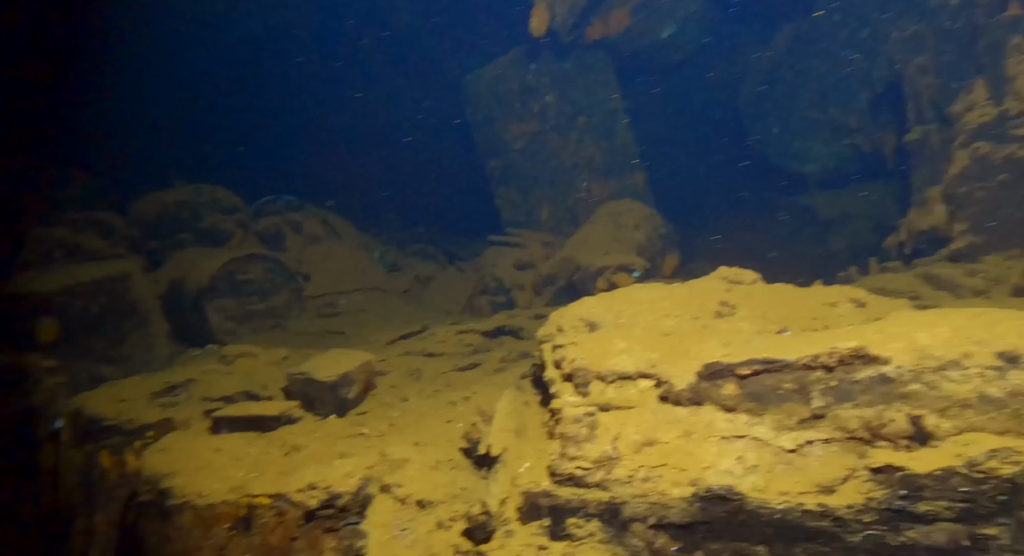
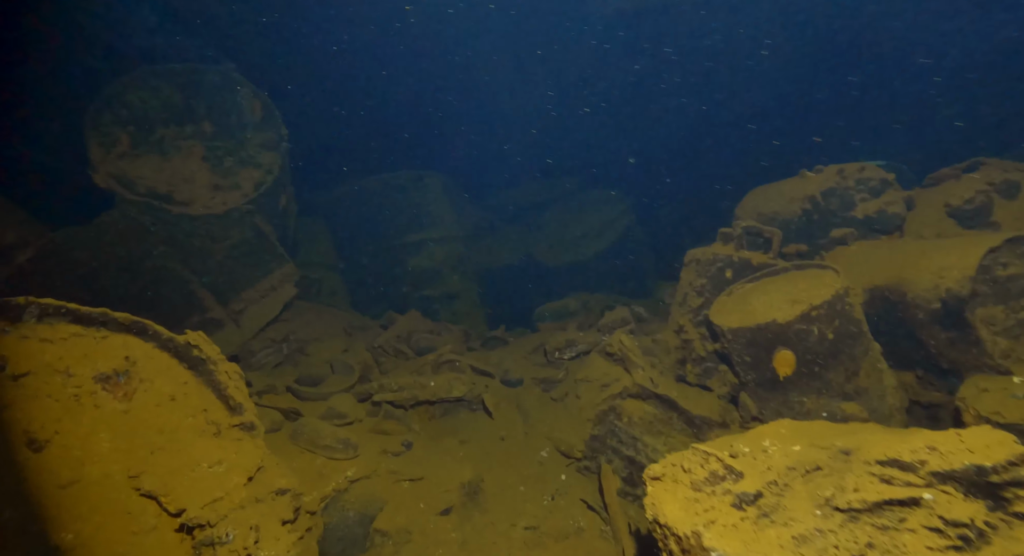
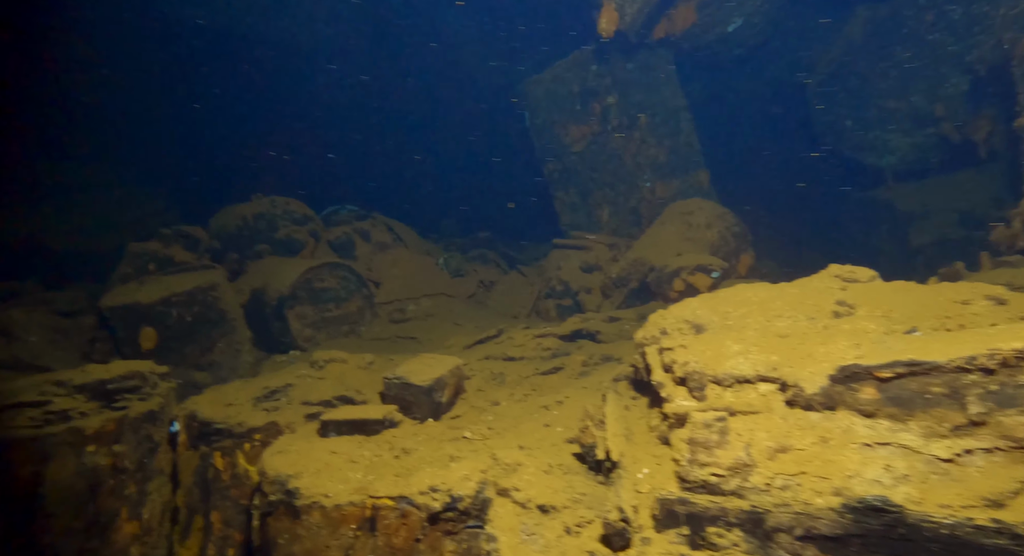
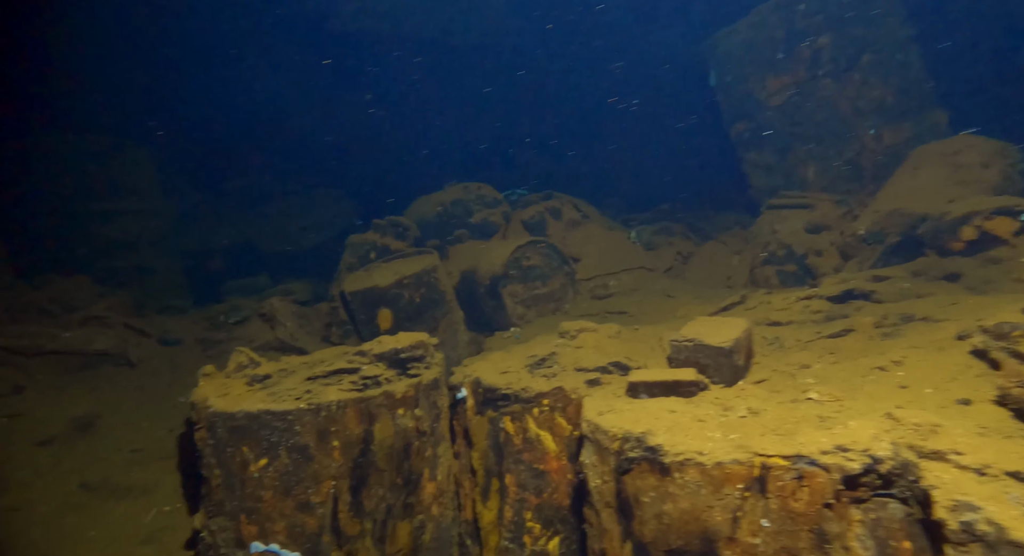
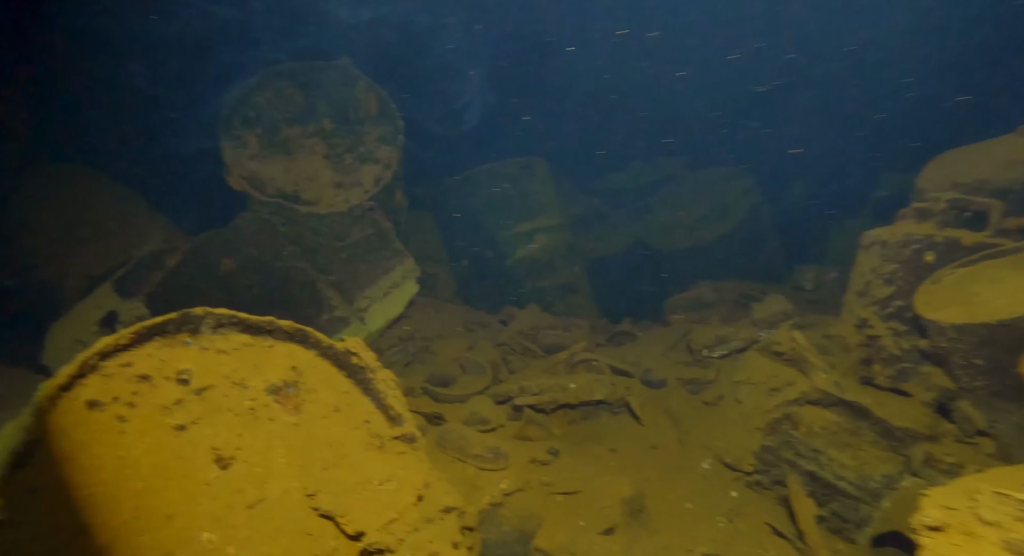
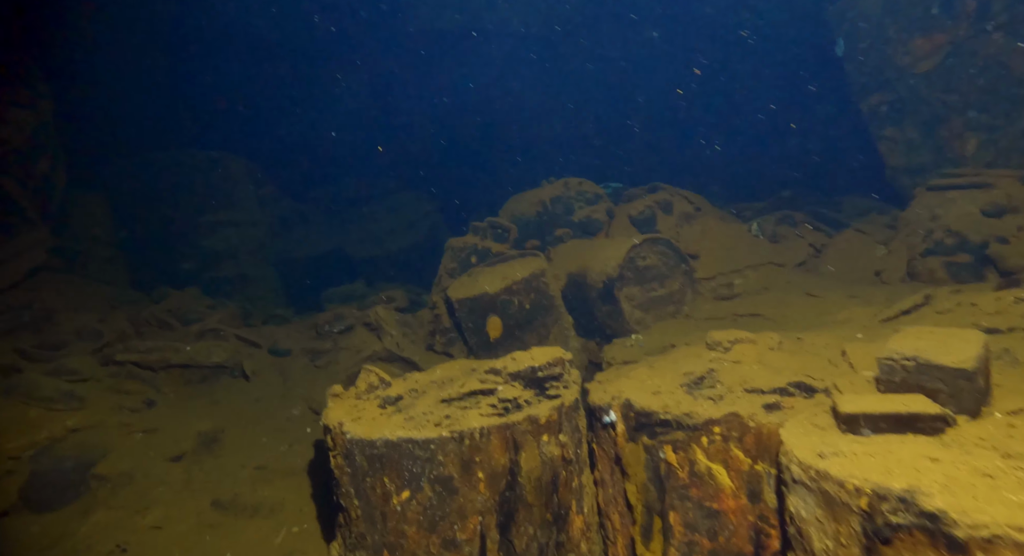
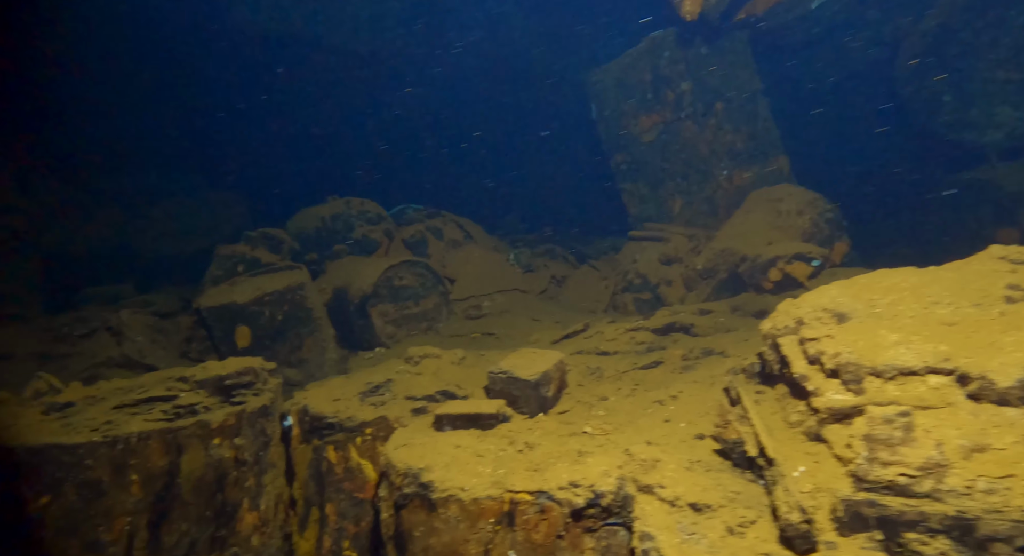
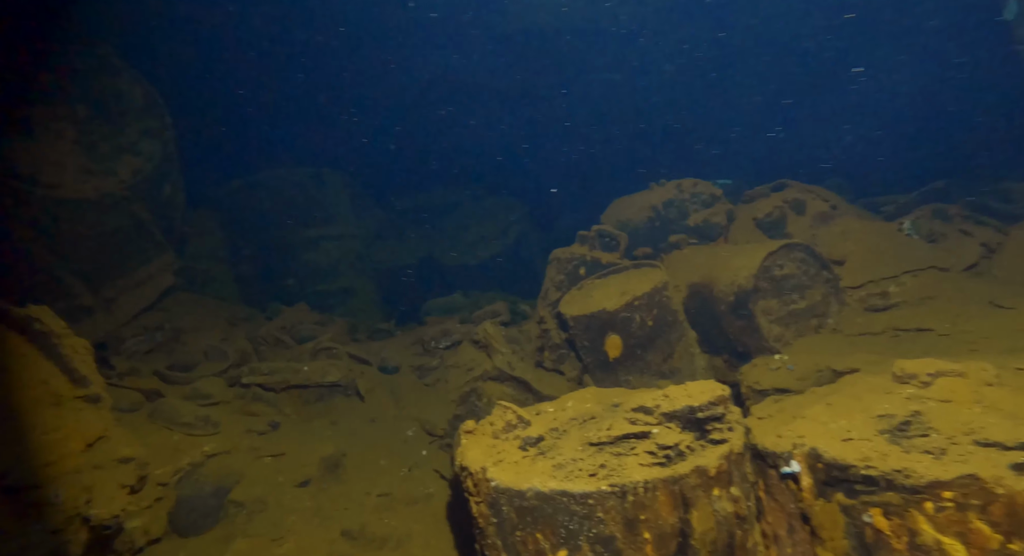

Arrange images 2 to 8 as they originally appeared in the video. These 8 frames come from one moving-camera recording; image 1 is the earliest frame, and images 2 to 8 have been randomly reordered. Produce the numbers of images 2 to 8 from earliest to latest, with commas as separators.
3, 7, 4, 6, 8, 2, 5
